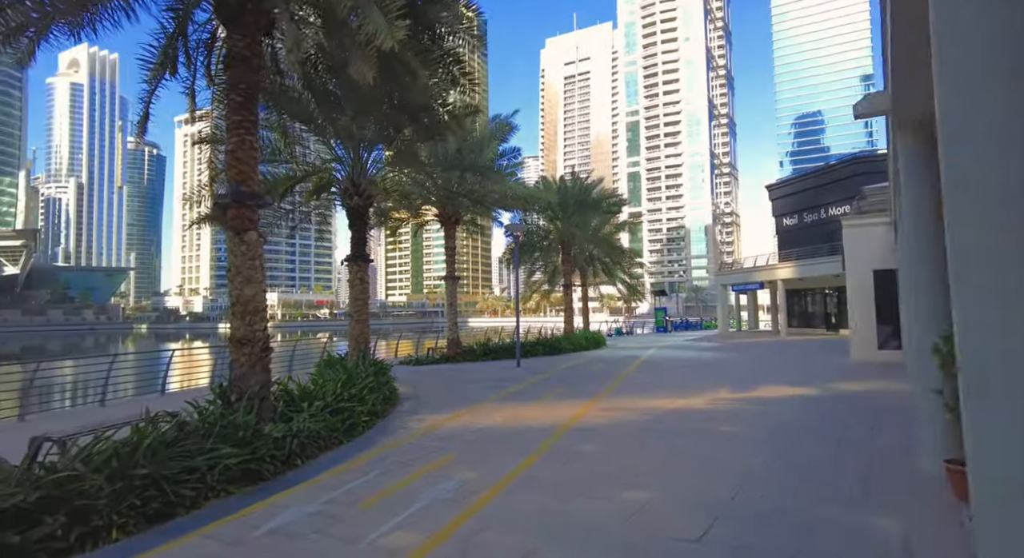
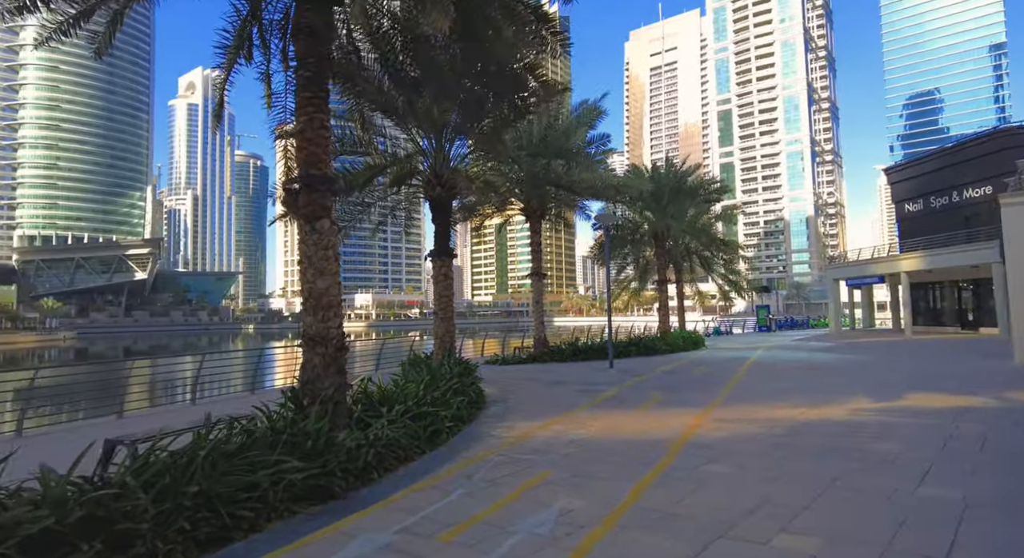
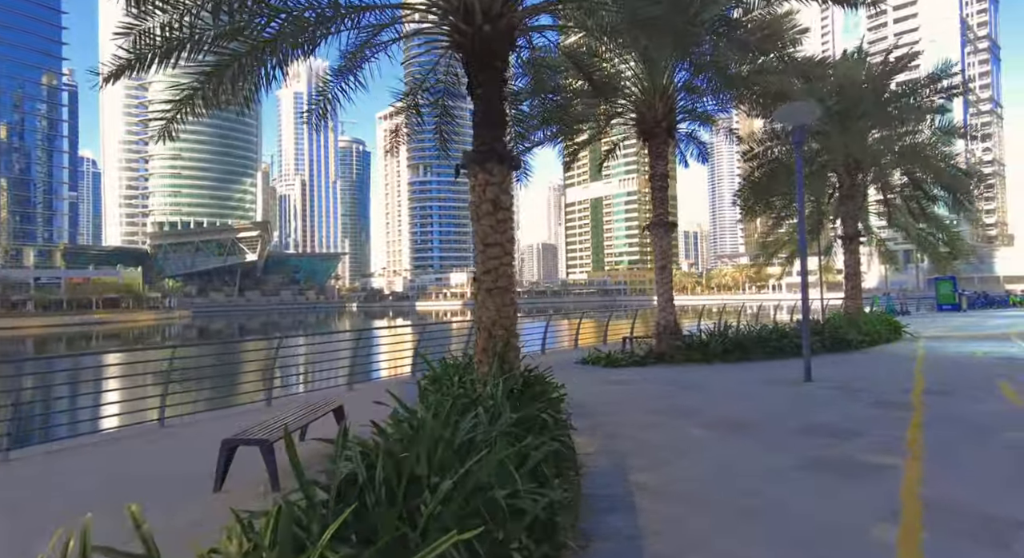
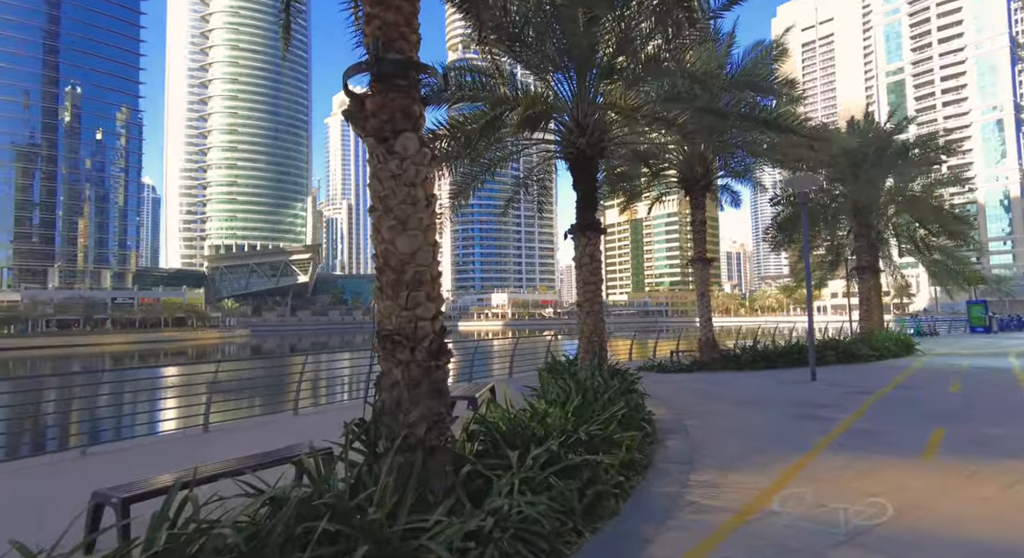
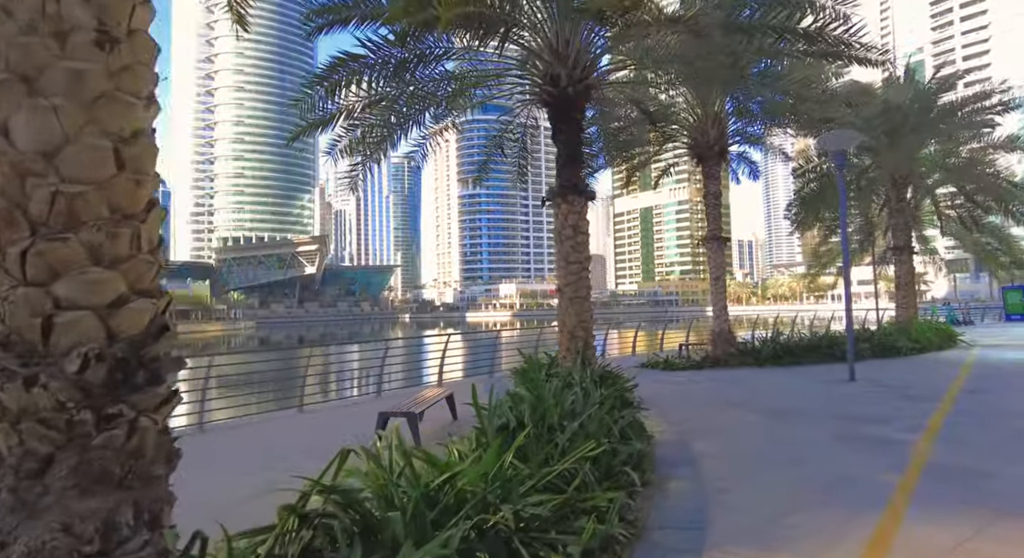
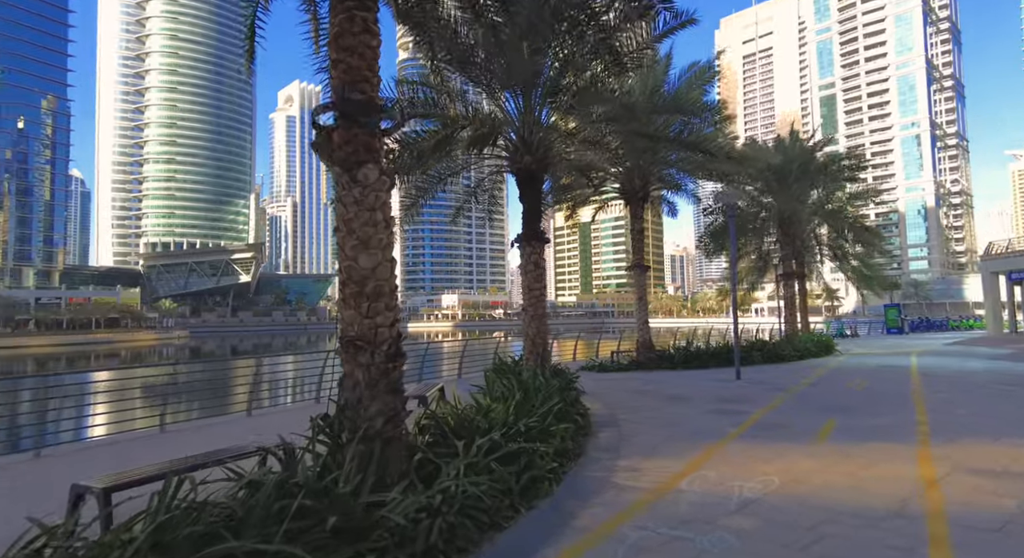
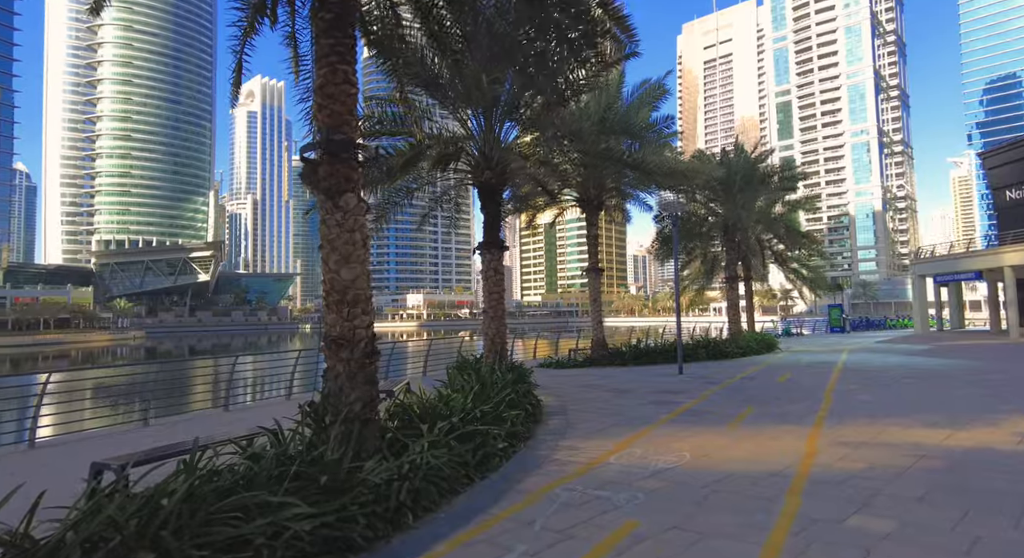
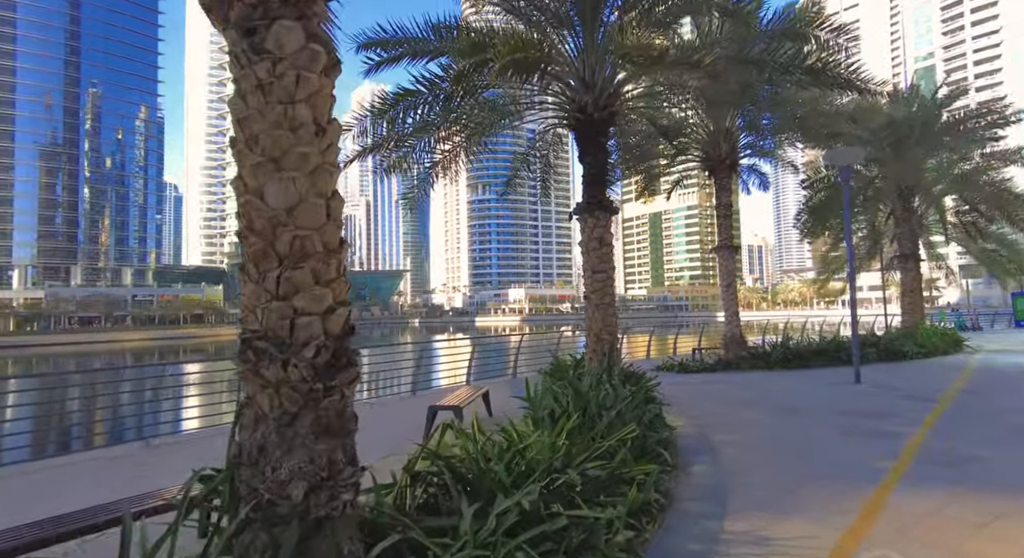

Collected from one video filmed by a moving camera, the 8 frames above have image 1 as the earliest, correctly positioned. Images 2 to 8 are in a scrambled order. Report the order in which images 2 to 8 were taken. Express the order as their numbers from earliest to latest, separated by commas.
2, 7, 6, 4, 8, 5, 3
